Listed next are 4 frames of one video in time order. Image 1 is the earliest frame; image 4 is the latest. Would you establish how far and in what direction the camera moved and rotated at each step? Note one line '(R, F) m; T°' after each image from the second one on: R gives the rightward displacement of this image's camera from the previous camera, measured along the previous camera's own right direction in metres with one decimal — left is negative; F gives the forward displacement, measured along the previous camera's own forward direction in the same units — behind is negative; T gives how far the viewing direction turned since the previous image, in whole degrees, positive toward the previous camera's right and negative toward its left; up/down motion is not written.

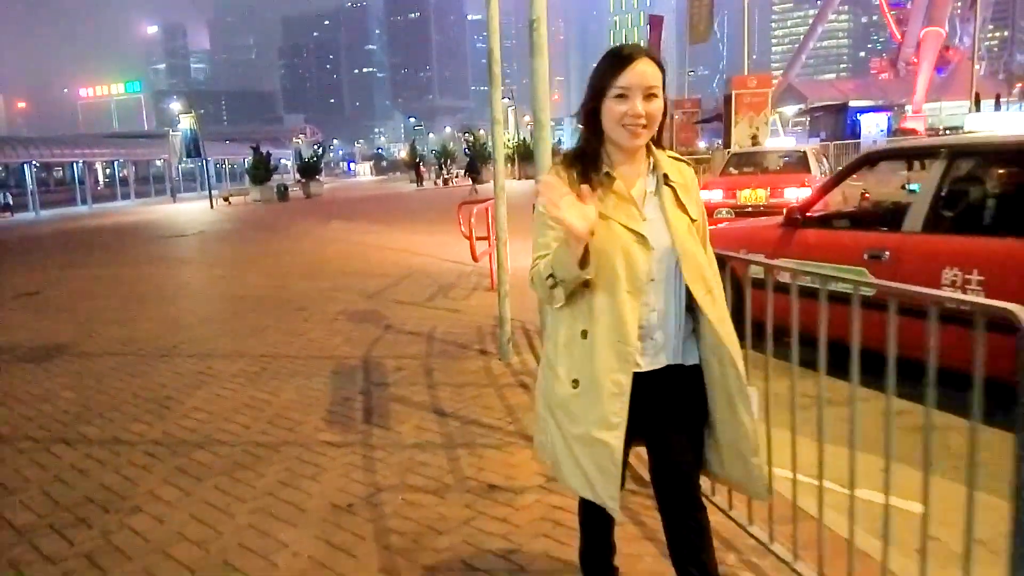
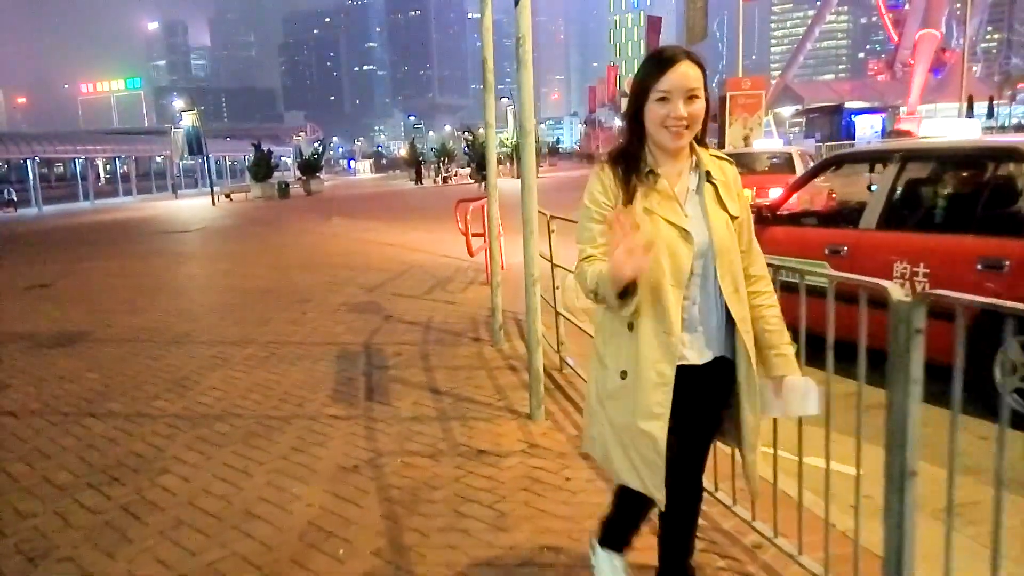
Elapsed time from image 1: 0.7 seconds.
(+0.1, -0.5) m; 0°
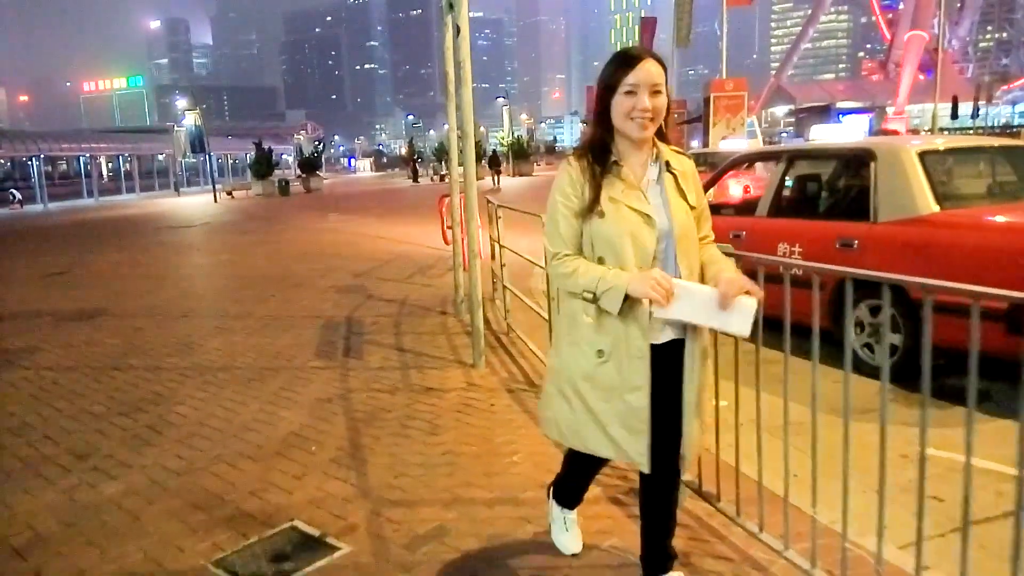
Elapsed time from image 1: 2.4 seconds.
(+0.4, -1.1) m; 0°
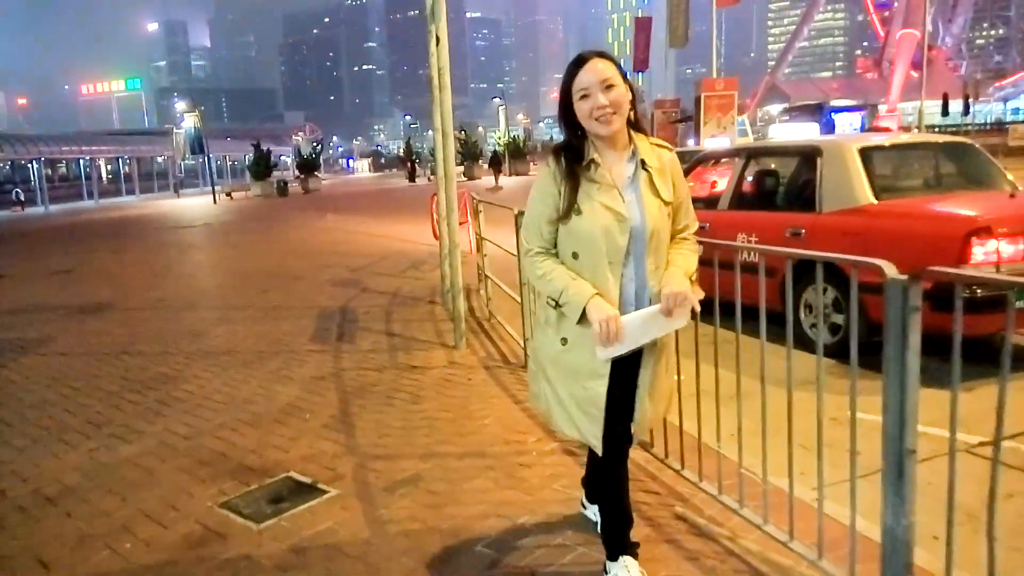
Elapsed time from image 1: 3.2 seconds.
(+0.2, -0.5) m; 0°
